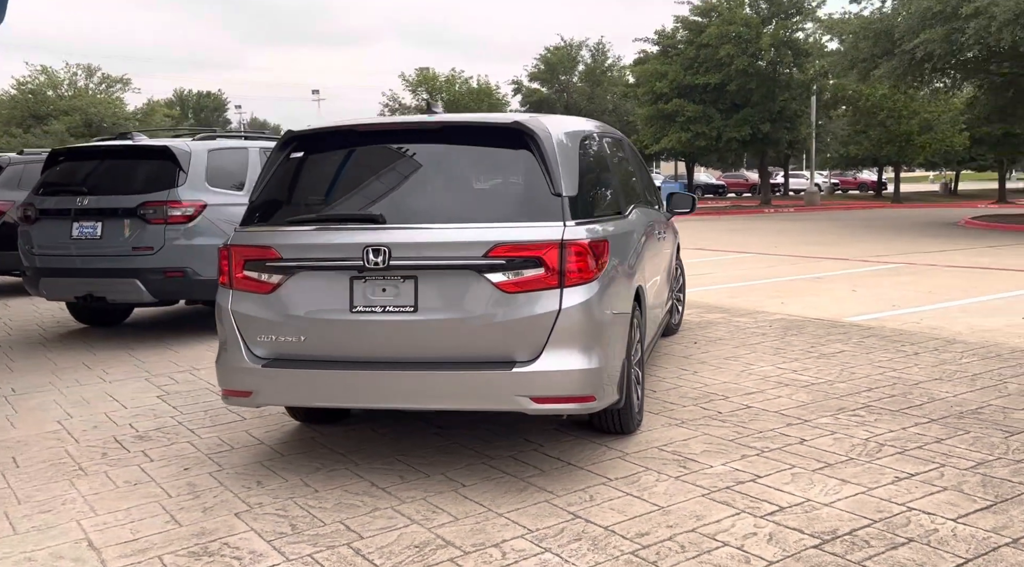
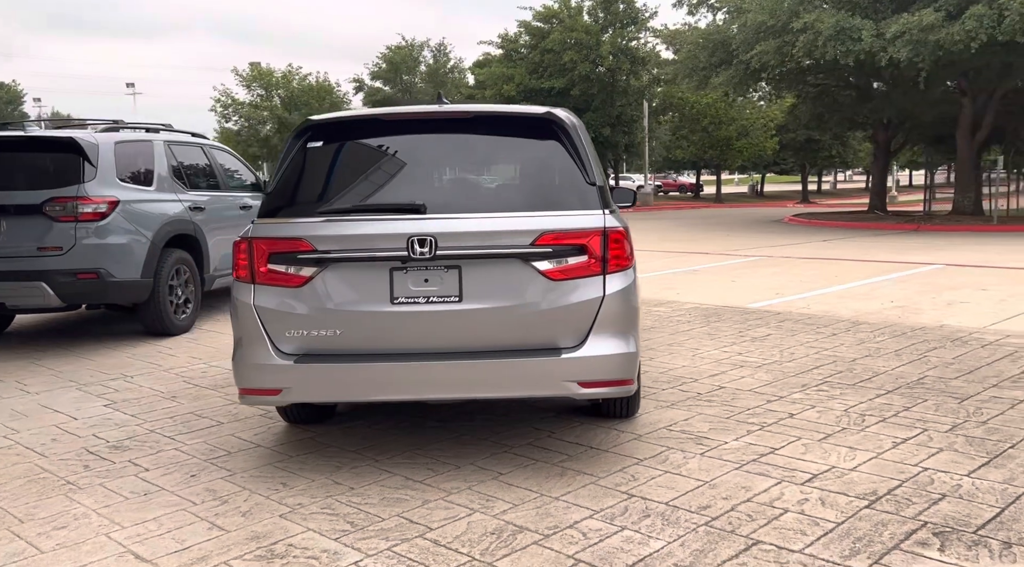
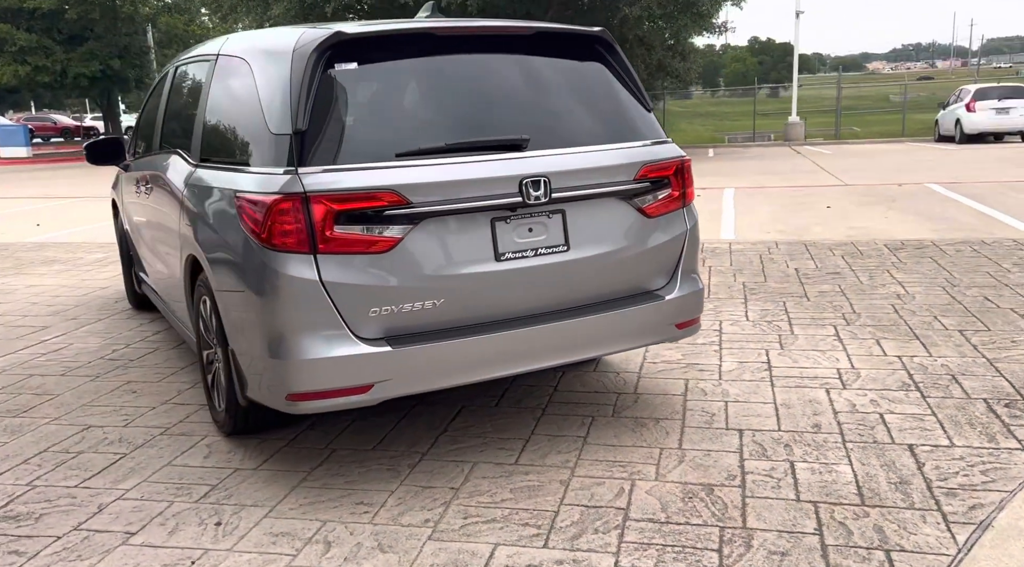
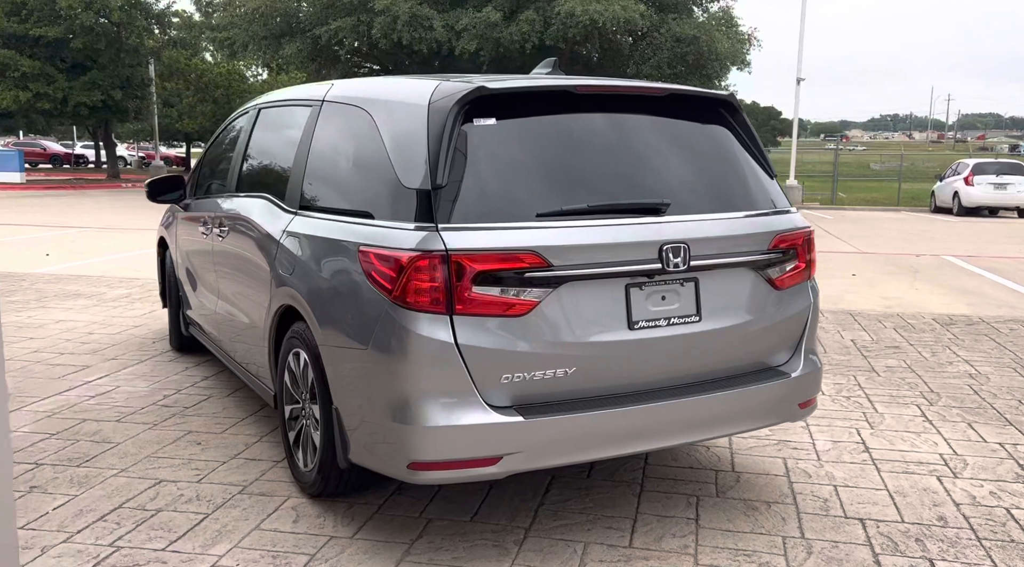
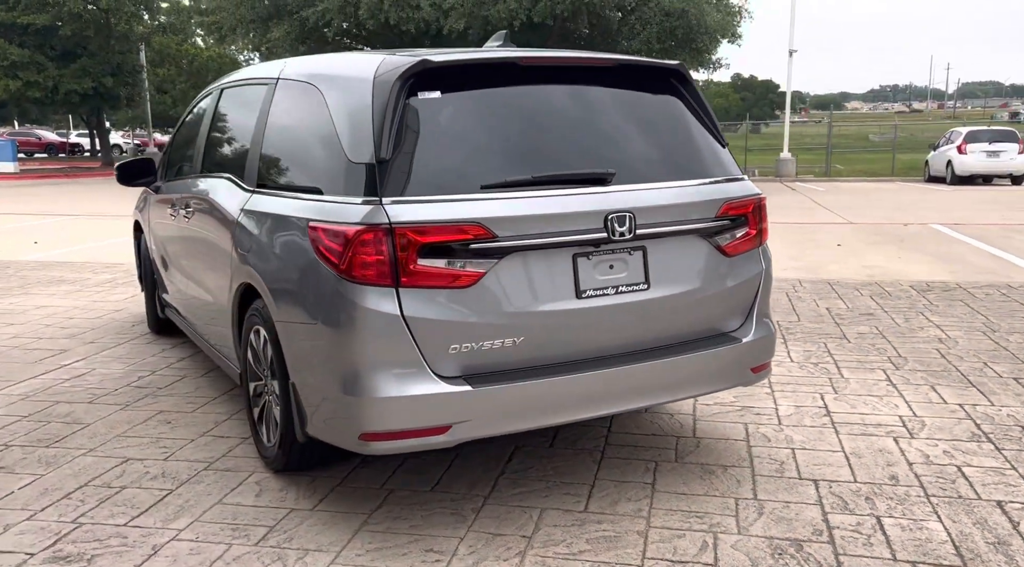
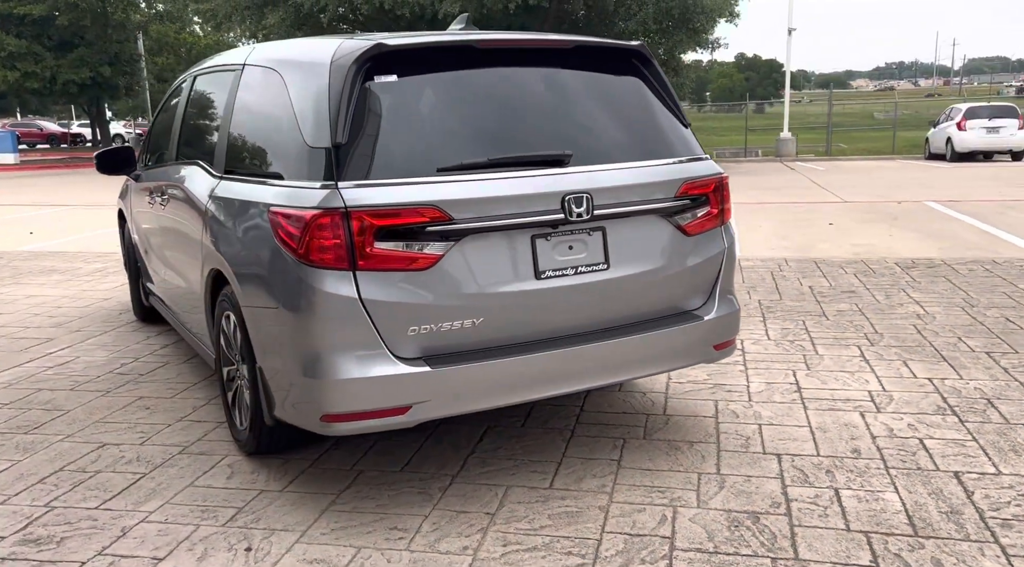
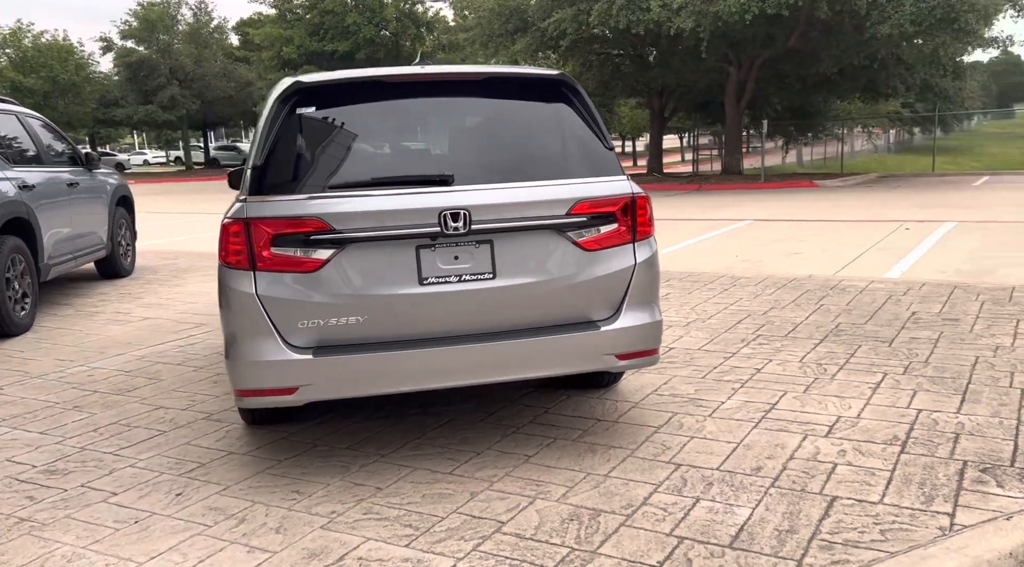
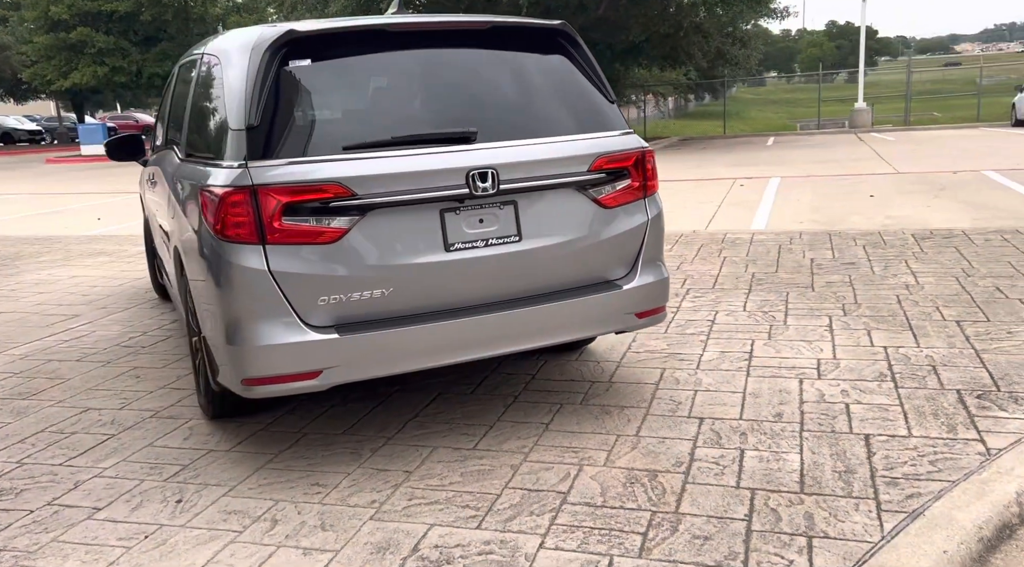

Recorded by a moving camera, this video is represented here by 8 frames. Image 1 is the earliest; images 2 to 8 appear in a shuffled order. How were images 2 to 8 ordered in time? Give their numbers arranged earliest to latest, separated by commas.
2, 7, 8, 3, 6, 5, 4
